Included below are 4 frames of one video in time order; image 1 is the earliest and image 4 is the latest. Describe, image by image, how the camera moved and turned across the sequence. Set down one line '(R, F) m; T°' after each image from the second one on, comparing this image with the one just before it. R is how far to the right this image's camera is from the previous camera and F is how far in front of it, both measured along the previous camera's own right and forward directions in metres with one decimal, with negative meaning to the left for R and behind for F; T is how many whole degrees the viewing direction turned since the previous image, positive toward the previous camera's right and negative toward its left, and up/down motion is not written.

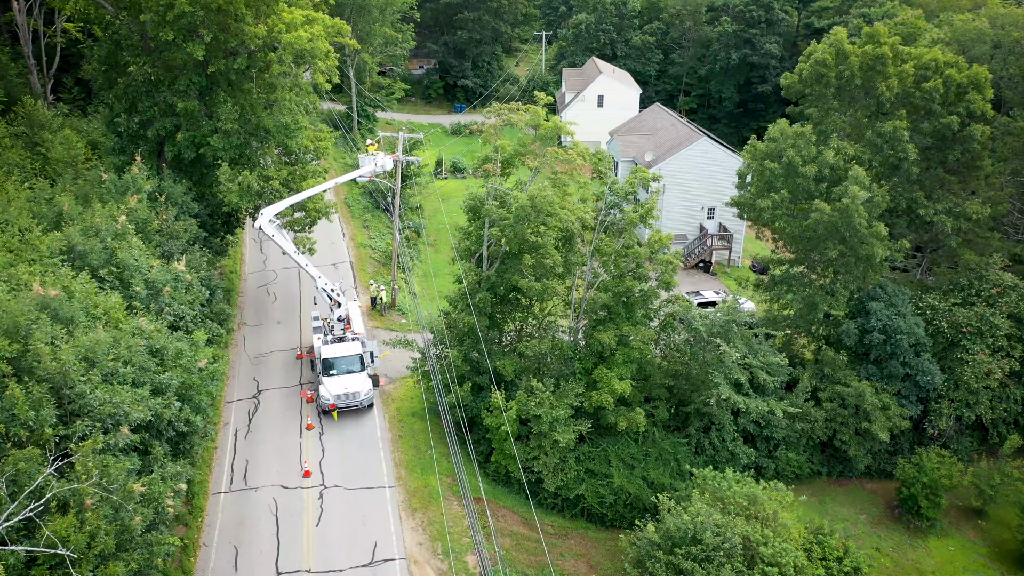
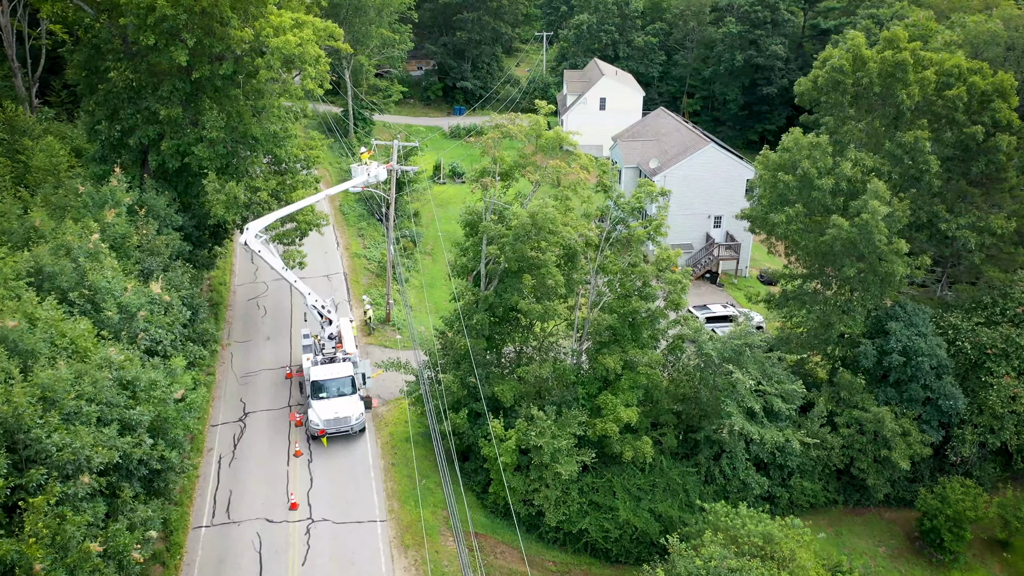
(0.0, +1.4) m; 0°
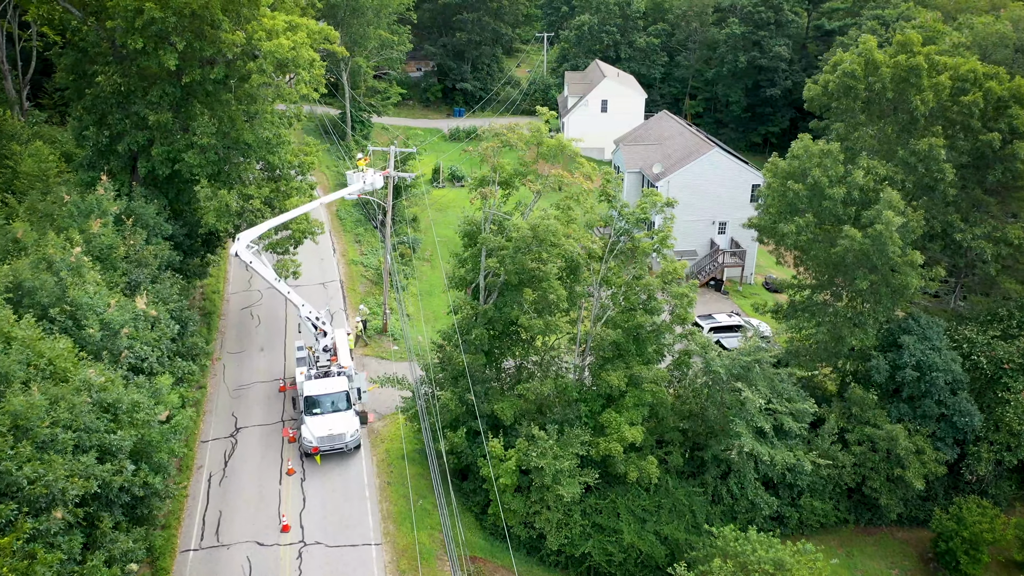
(0.0, +0.8) m; 0°
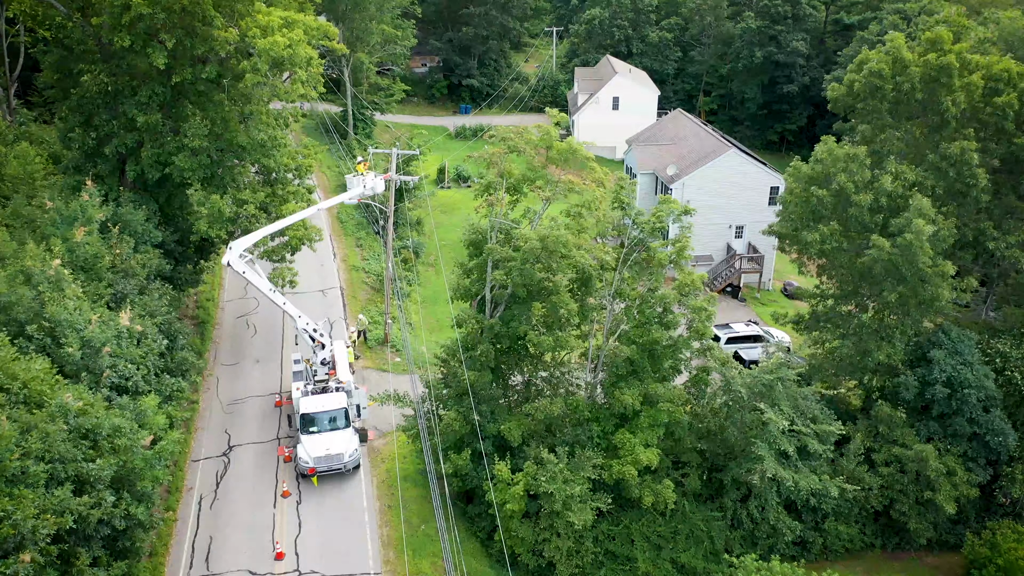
(0.0, +1.3) m; 0°
